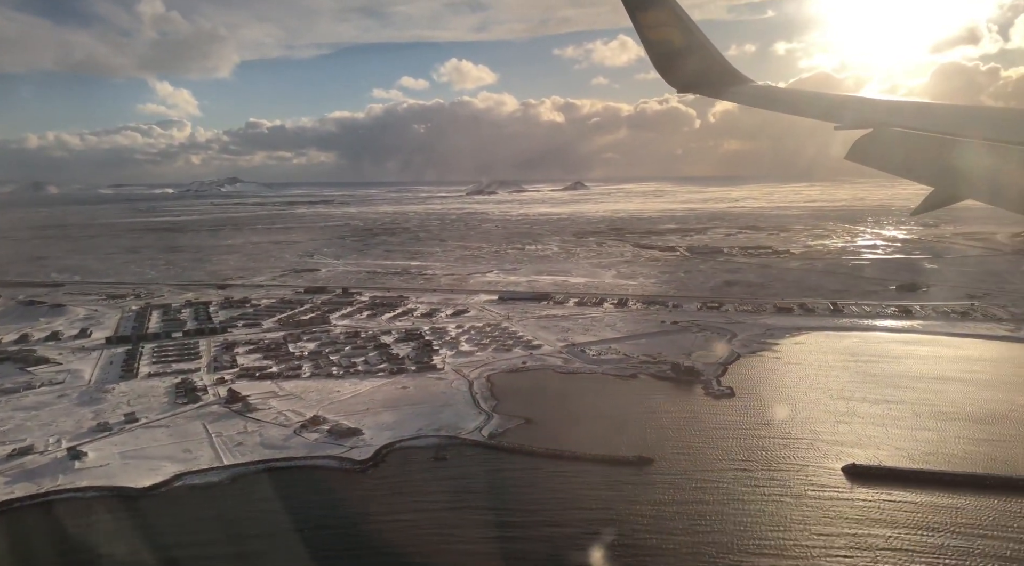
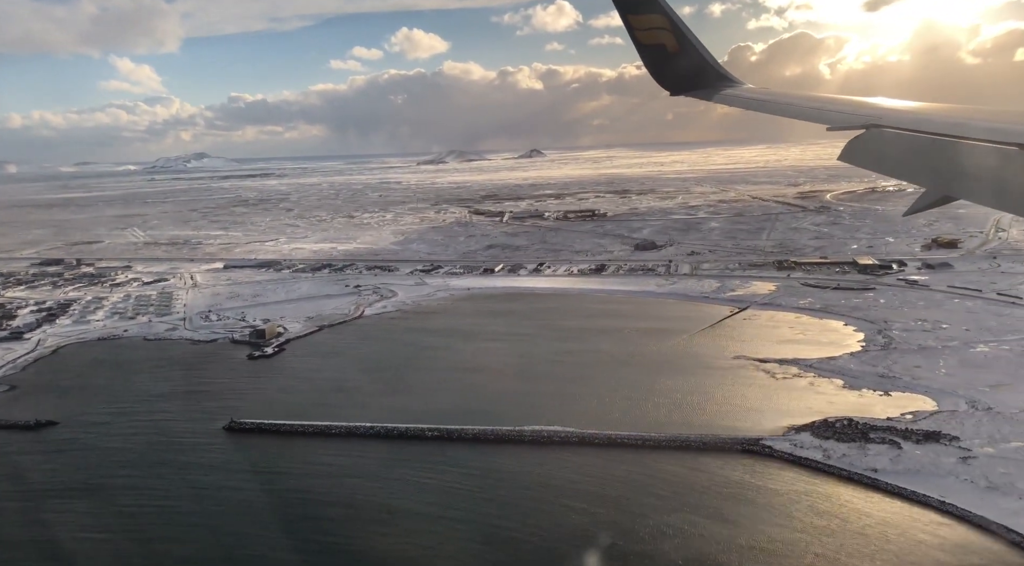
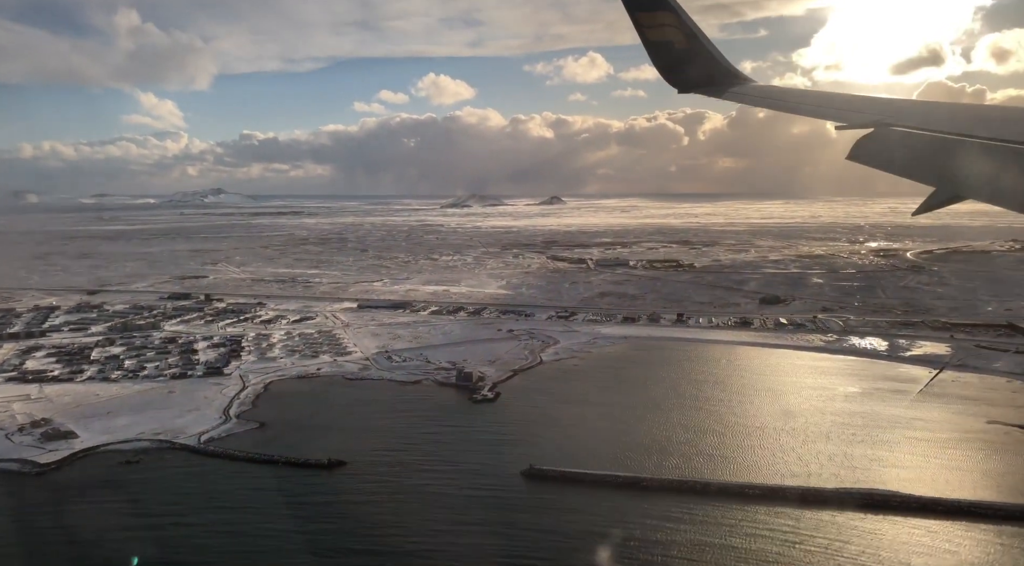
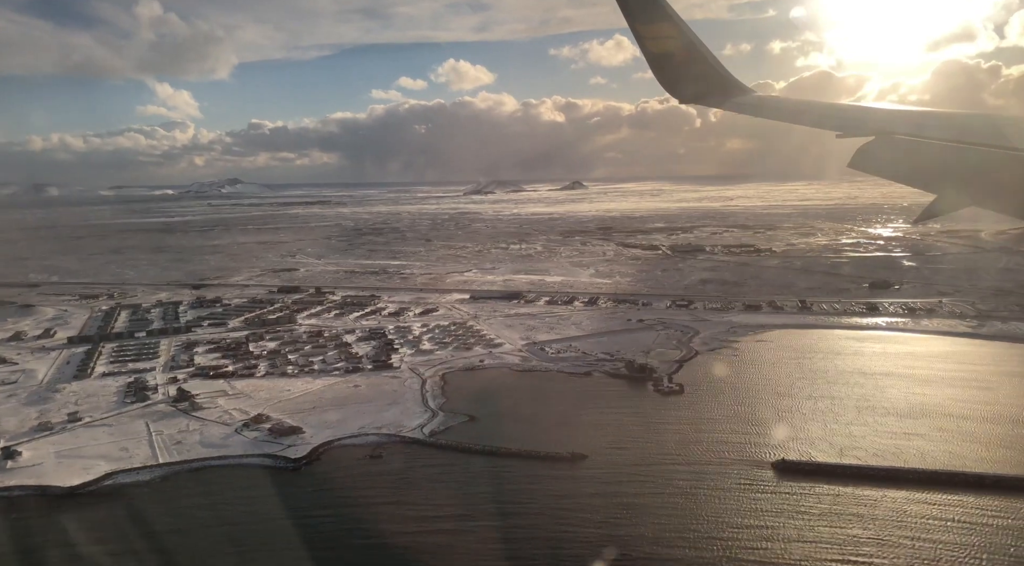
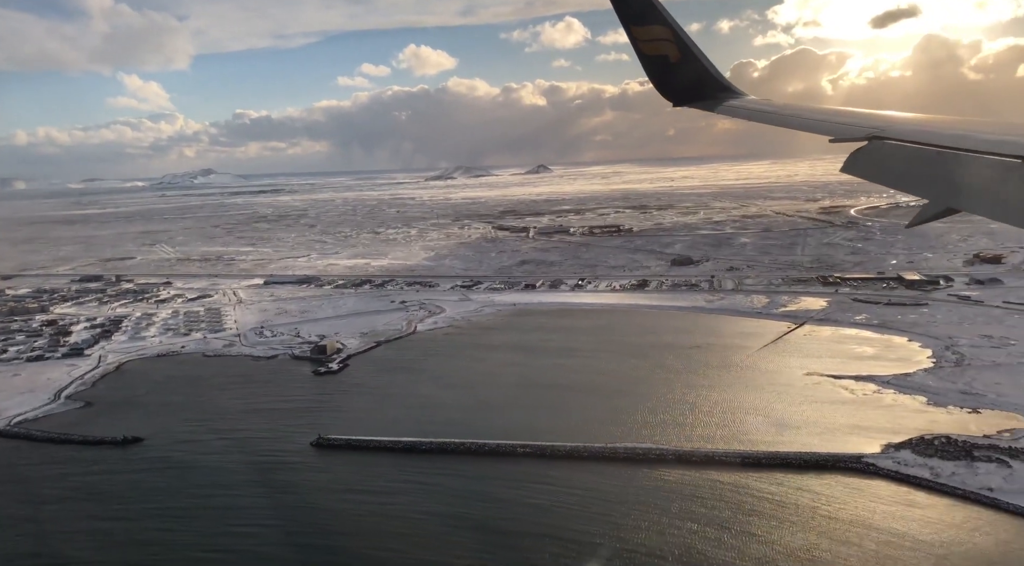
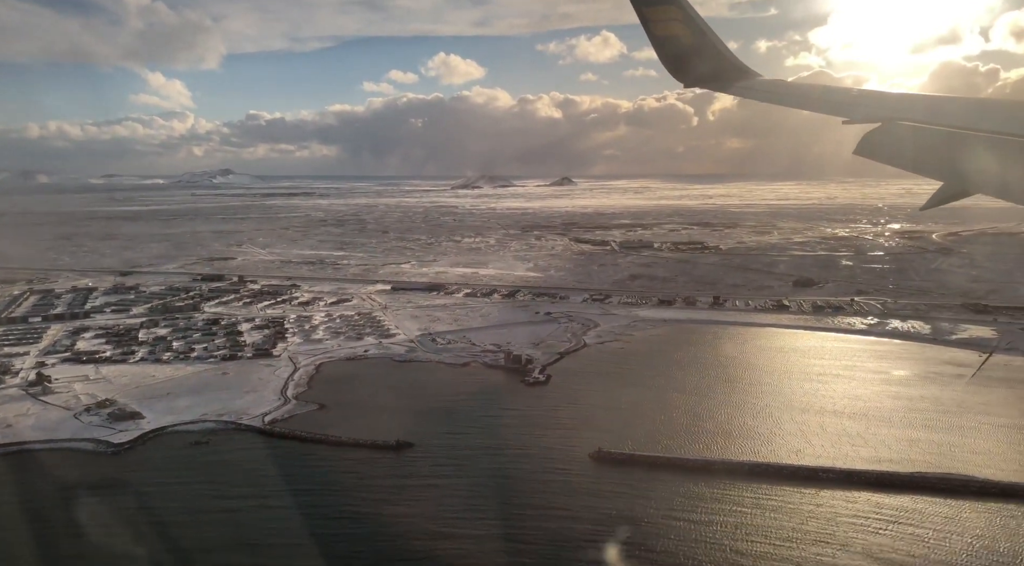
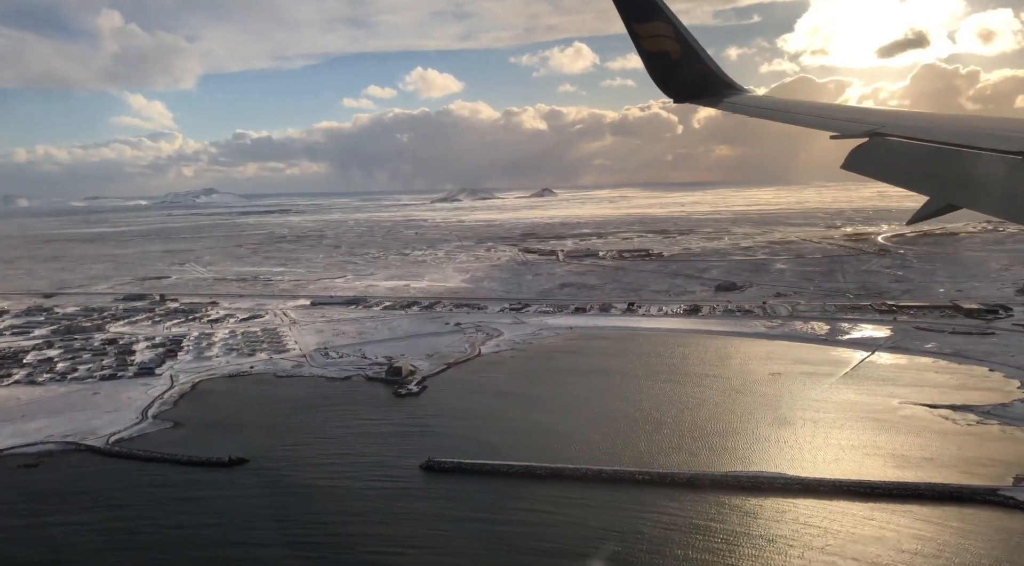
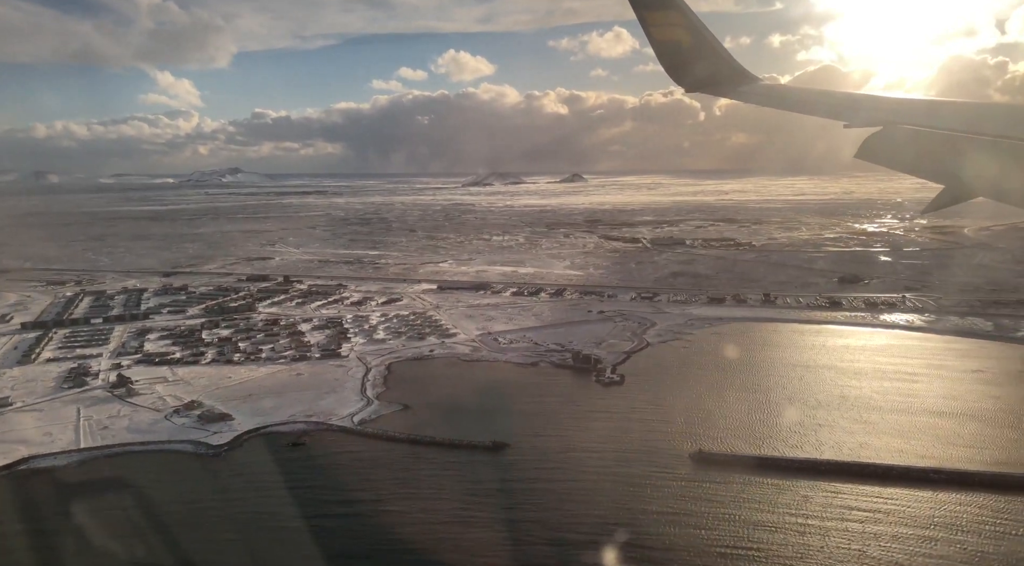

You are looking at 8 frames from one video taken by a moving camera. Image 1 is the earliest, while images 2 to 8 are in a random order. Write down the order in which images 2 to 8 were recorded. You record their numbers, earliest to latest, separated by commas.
4, 8, 6, 3, 7, 5, 2
